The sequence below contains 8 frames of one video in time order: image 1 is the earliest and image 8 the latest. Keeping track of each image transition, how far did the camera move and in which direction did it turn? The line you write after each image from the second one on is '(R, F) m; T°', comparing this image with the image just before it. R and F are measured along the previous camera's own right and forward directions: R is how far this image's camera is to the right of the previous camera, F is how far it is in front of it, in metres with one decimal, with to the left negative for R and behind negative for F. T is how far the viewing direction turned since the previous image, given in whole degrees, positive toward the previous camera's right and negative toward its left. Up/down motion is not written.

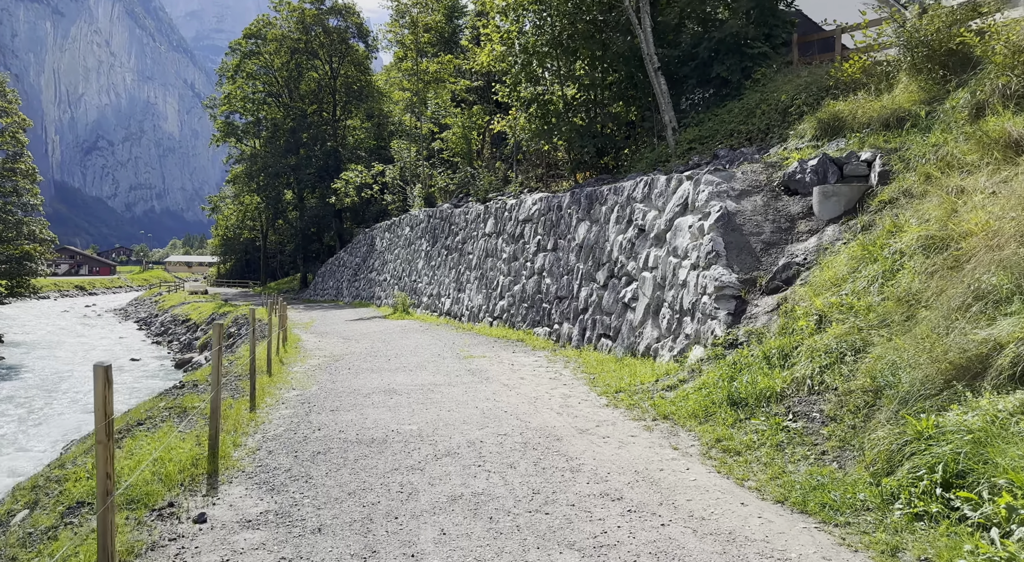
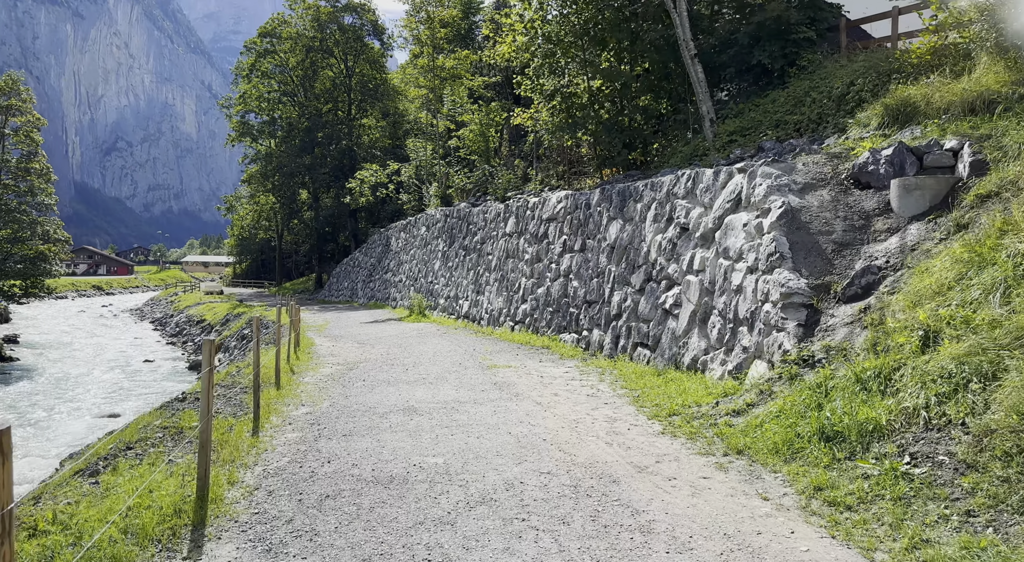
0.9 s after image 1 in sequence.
(-0.2, +1.2) m; -1°
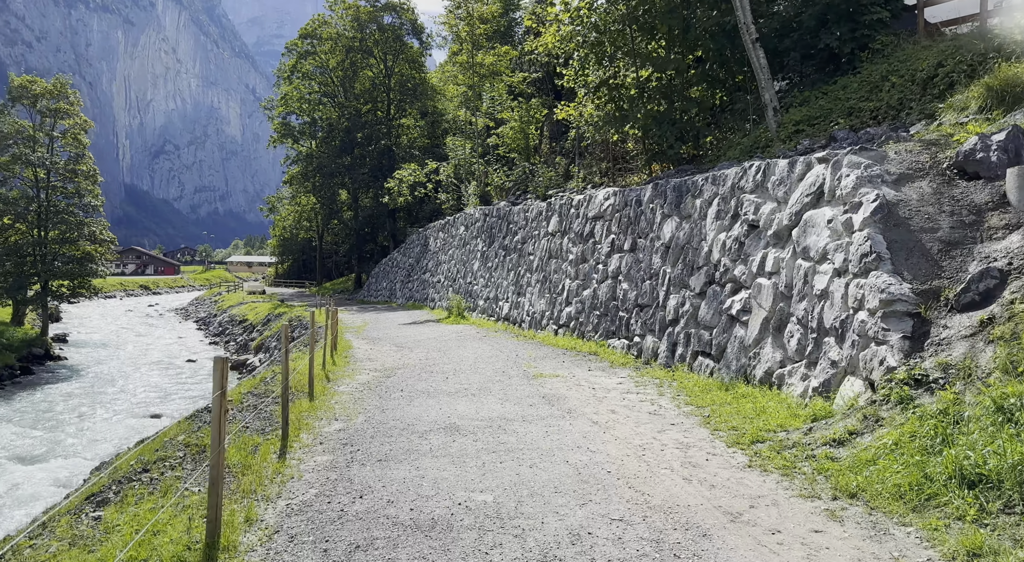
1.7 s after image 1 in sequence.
(-0.2, +1.0) m; -3°
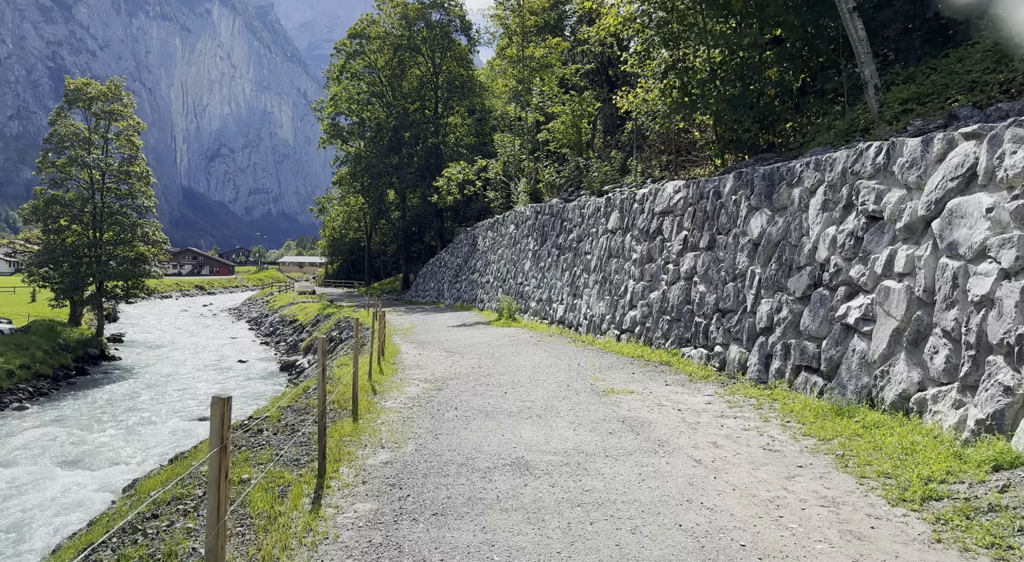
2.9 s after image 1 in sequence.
(-0.3, +1.6) m; -3°
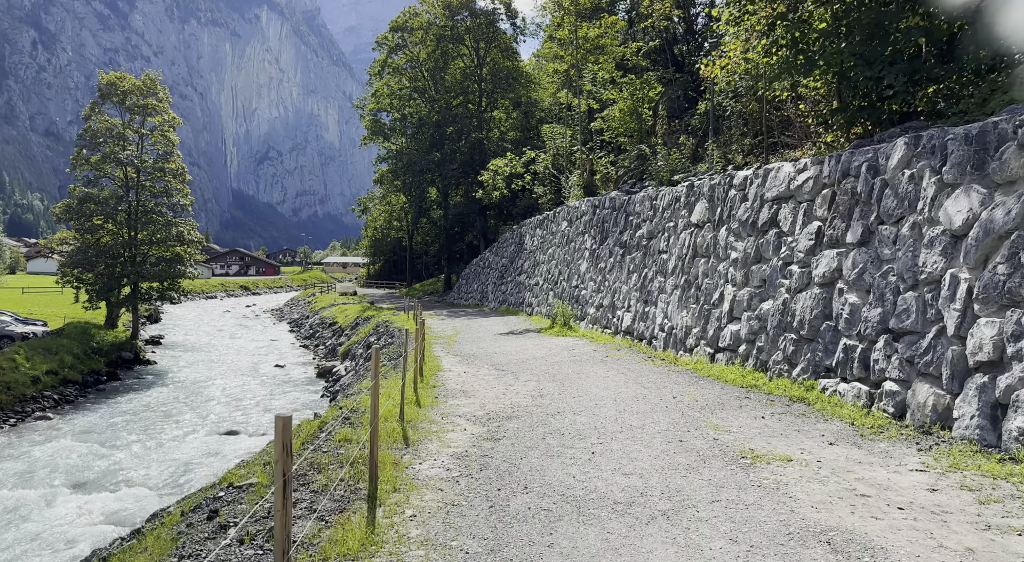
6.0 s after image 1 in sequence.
(-0.5, +3.8) m; -3°
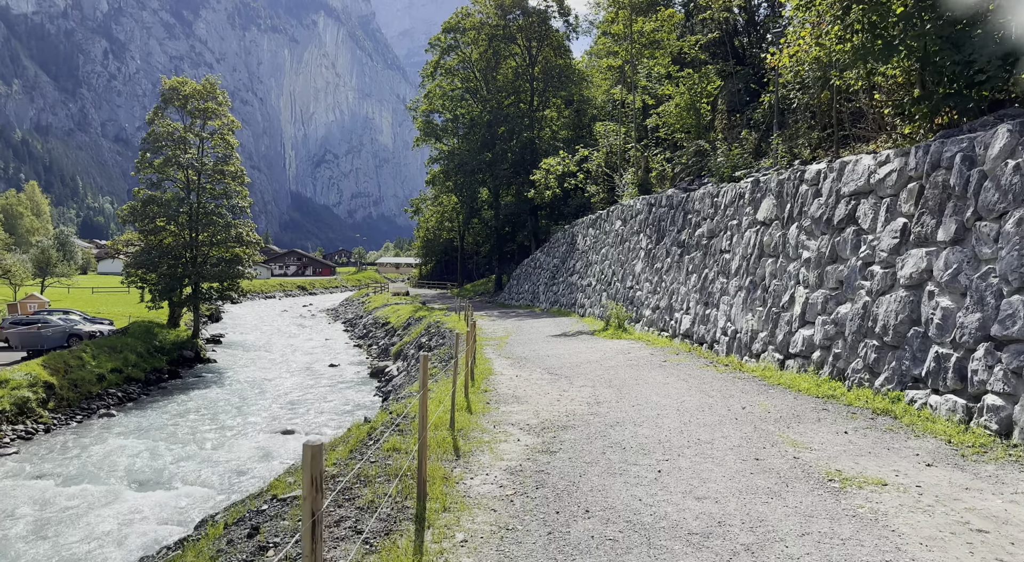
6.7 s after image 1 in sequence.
(-0.1, +0.7) m; -4°
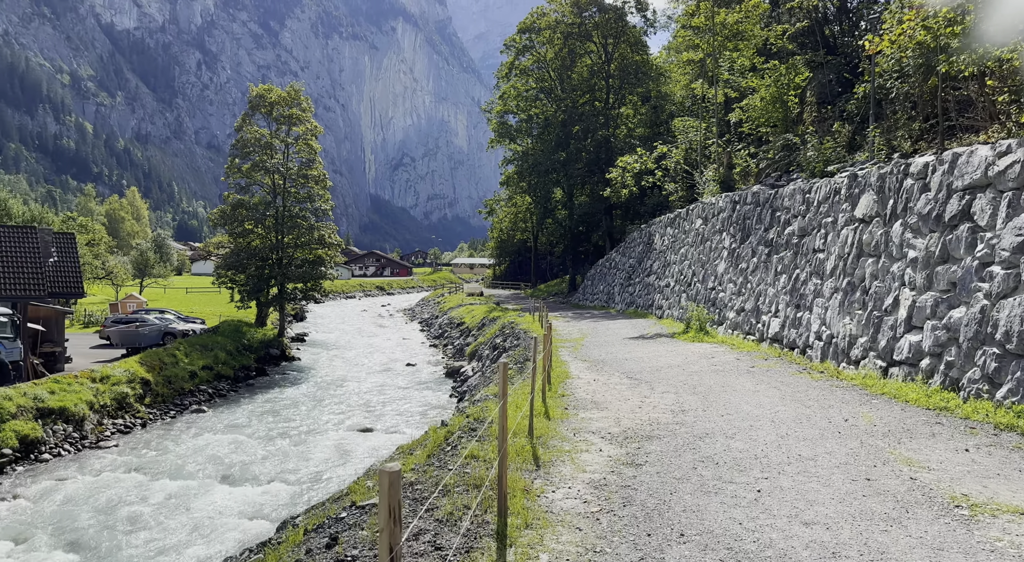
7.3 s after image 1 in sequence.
(-0.1, +0.5) m; -5°
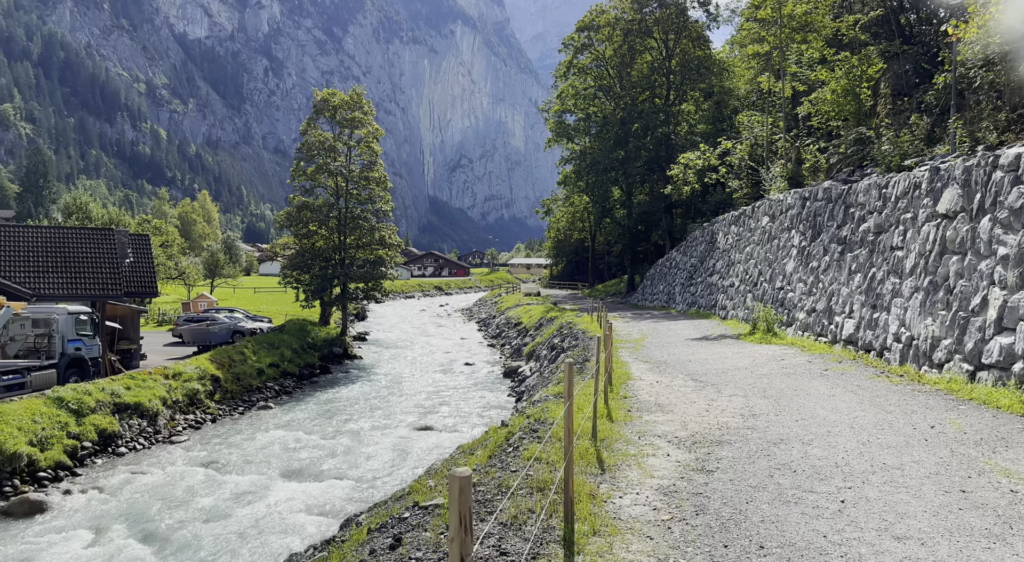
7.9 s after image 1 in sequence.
(-0.1, +0.3) m; -4°
